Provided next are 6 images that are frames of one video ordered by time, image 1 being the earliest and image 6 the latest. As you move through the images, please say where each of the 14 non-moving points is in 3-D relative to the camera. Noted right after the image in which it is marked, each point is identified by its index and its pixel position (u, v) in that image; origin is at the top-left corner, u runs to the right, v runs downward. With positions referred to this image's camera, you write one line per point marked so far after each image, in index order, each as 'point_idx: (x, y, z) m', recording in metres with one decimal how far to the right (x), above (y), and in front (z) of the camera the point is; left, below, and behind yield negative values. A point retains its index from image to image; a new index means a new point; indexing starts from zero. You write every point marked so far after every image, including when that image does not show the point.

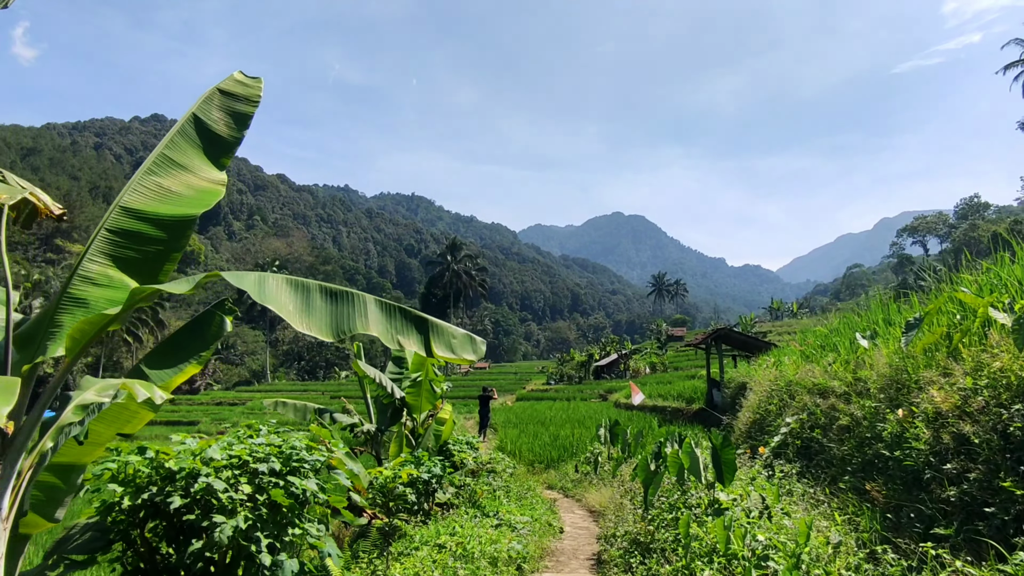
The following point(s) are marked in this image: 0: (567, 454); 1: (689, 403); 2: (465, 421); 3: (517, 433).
0: (+1.0, -3.0, +9.3) m
1: (+5.4, -3.5, +15.8) m
2: (-1.7, -4.8, +18.5) m
3: (+0.1, -3.4, +12.3) m
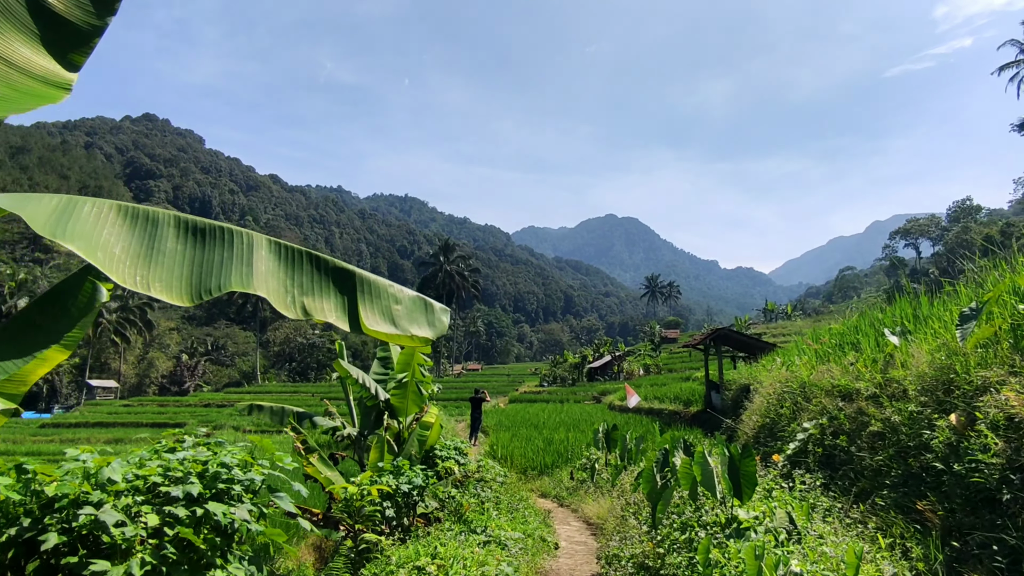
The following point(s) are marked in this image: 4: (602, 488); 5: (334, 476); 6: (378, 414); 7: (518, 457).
0: (+0.8, -2.9, +8.8) m
1: (+5.1, -3.5, +15.3) m
2: (-1.9, -4.7, +18.0) m
3: (-0.1, -3.3, +11.8) m
4: (+1.2, -2.7, +7.0) m
5: (-2.0, -2.1, +5.8) m
6: (-2.1, -2.0, +8.4) m
7: (+0.1, -3.0, +9.2) m
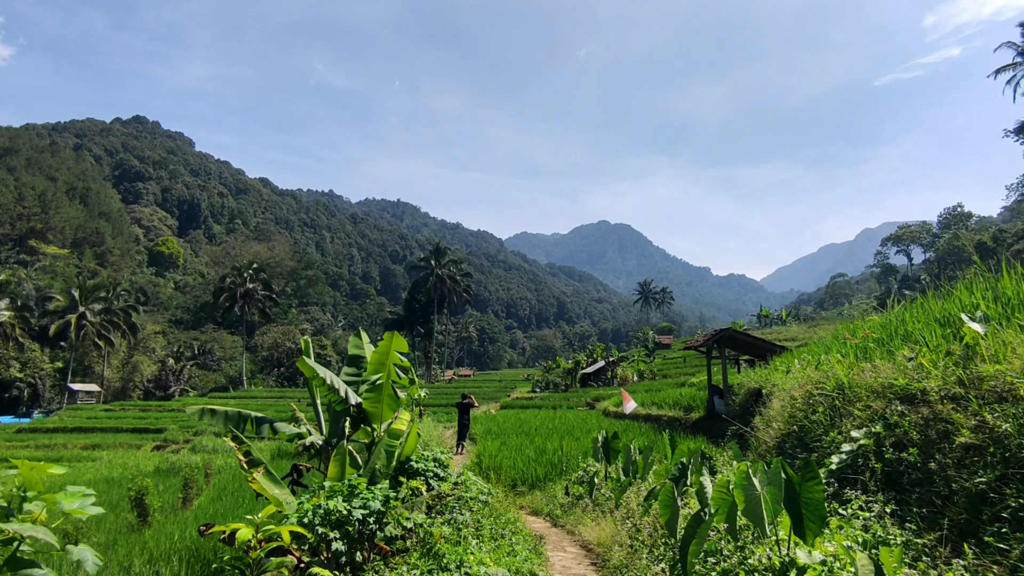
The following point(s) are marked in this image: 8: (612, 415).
0: (+0.6, -2.8, +7.9) m
1: (+4.9, -3.4, +14.5) m
2: (-2.3, -4.7, +17.0) m
3: (-0.3, -3.2, +10.8) m
4: (+1.0, -2.5, +6.1) m
5: (-2.1, -1.9, +4.8) m
6: (-2.3, -1.9, +7.4) m
7: (-0.1, -2.9, +8.3) m
8: (+3.7, -4.7, +19.5) m
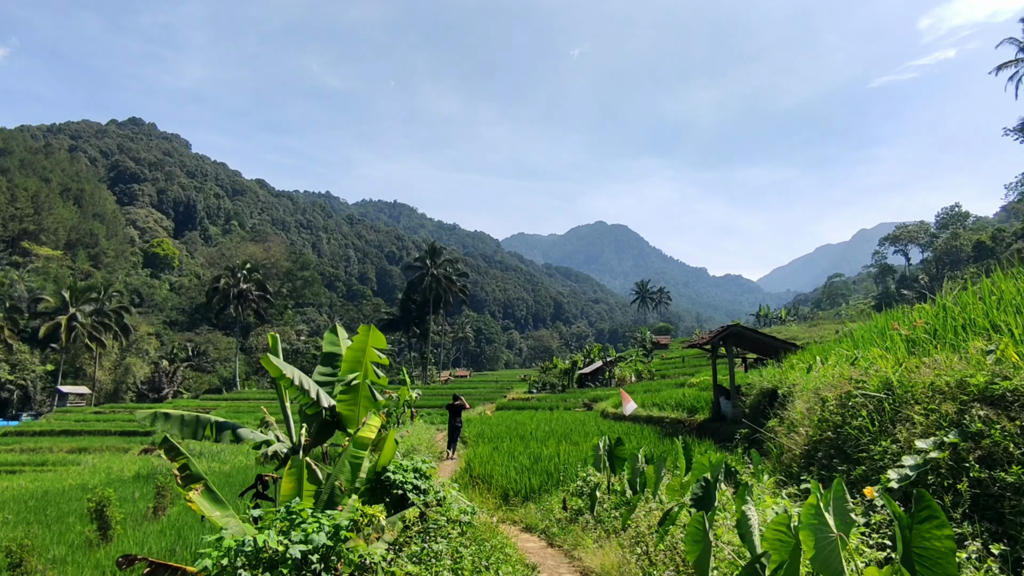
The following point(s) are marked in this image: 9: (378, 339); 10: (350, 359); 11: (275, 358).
0: (+0.5, -2.6, +7.2) m
1: (+4.7, -3.3, +13.7) m
2: (-2.4, -4.6, +16.2) m
3: (-0.4, -3.1, +10.1) m
4: (+0.9, -2.4, +5.3) m
5: (-2.2, -1.8, +4.1) m
6: (-2.4, -1.7, +6.7) m
7: (-0.2, -2.7, +7.5) m
8: (+3.6, -4.6, +18.7) m
9: (-1.8, -0.7, +6.9) m
10: (-2.1, -0.9, +6.8) m
11: (-3.0, -0.9, +6.5) m
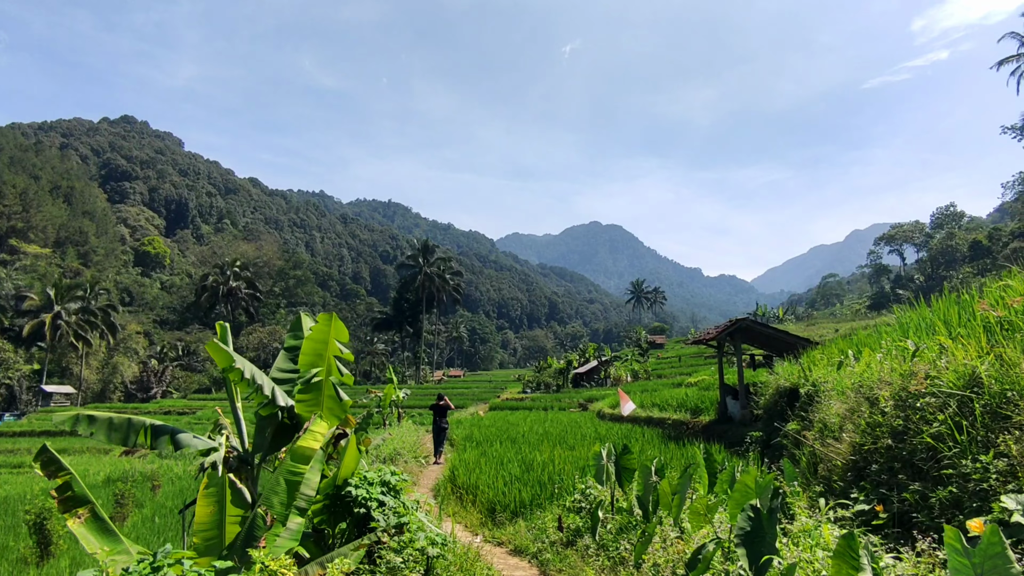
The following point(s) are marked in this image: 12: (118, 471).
0: (+0.4, -2.5, +6.2) m
1: (+4.5, -3.1, +12.9) m
2: (-2.7, -4.4, +15.3) m
3: (-0.6, -2.9, +9.1) m
4: (+0.8, -2.2, +4.4) m
5: (-2.3, -1.6, +3.1) m
6: (-2.6, -1.5, +5.7) m
7: (-0.4, -2.5, +6.6) m
8: (+3.3, -4.4, +17.9) m
9: (-1.9, -0.5, +5.9) m
10: (-2.3, -0.7, +5.8) m
11: (-3.1, -0.7, +5.6) m
12: (-14.1, -6.6, +18.6) m
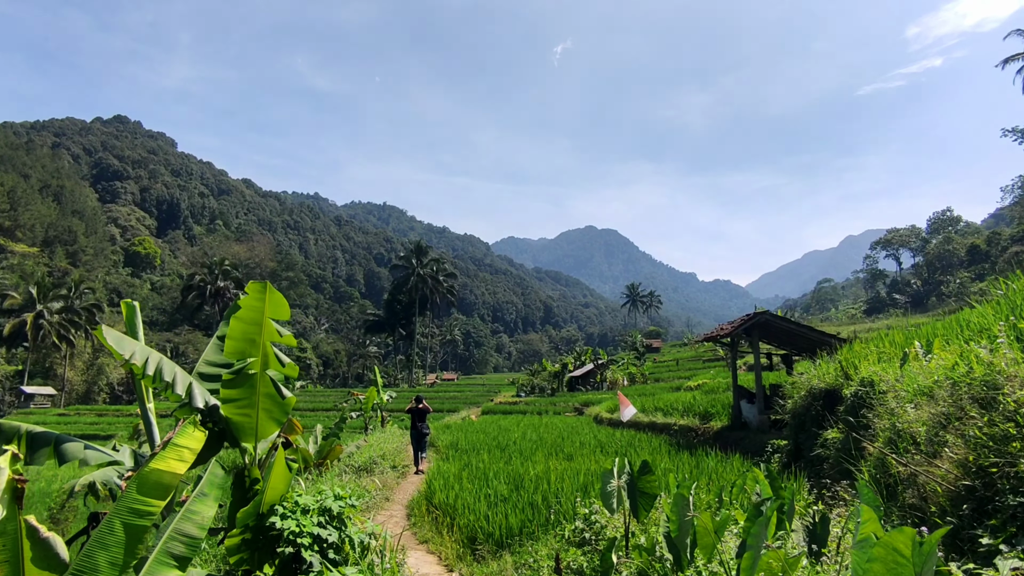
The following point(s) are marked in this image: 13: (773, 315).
0: (+0.2, -2.2, +5.0) m
1: (+4.3, -3.0, +11.7) m
2: (-2.9, -4.2, +14.0) m
3: (-0.8, -2.7, +7.9) m
4: (+0.7, -2.0, +3.2) m
5: (-2.4, -1.3, +1.9) m
6: (-2.7, -1.3, +4.5) m
7: (-0.5, -2.3, +5.4) m
8: (+3.0, -4.3, +16.6) m
9: (-2.0, -0.2, +4.7) m
10: (-2.4, -0.4, +4.6) m
11: (-3.2, -0.4, +4.3) m
12: (-14.4, -6.3, +17.2) m
13: (+4.9, -0.5, +9.9) m
